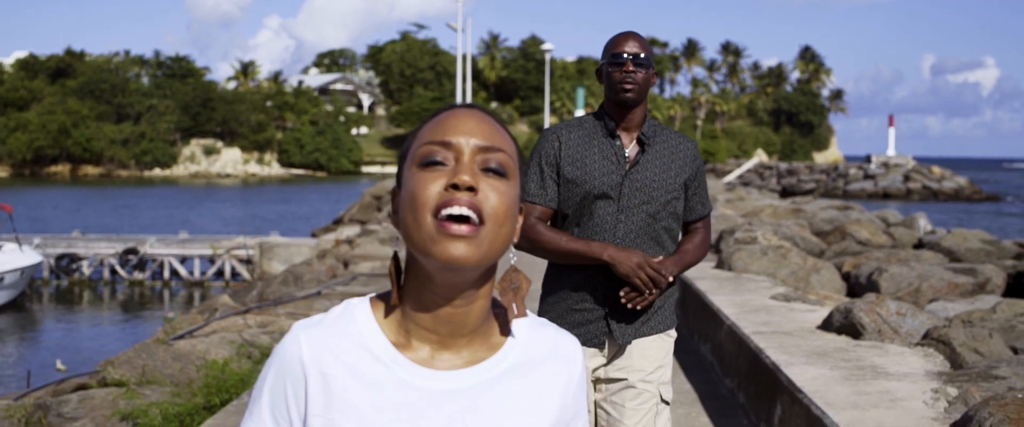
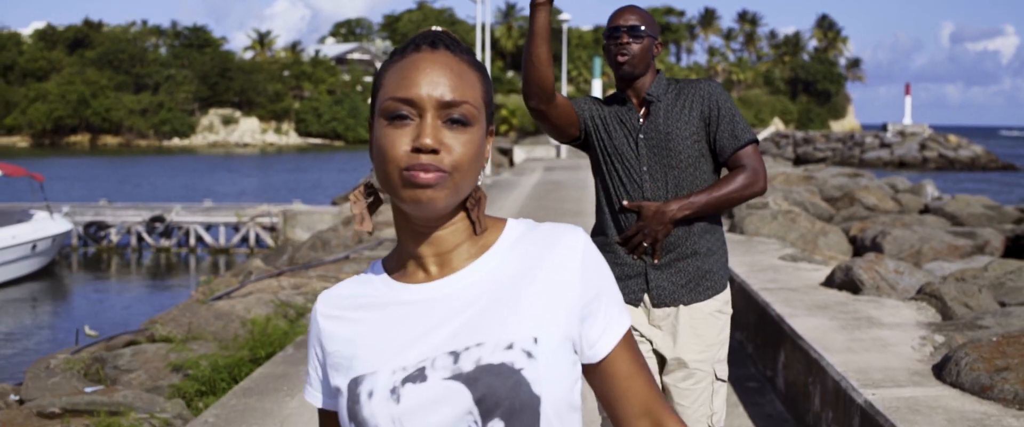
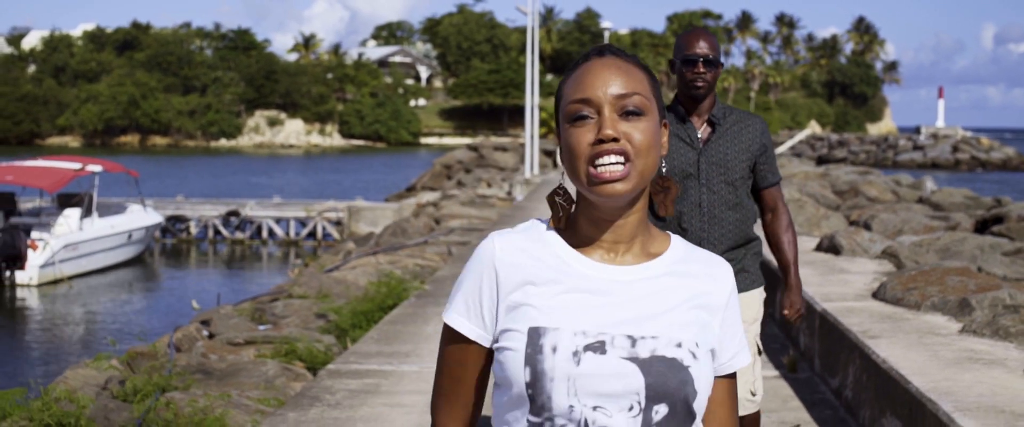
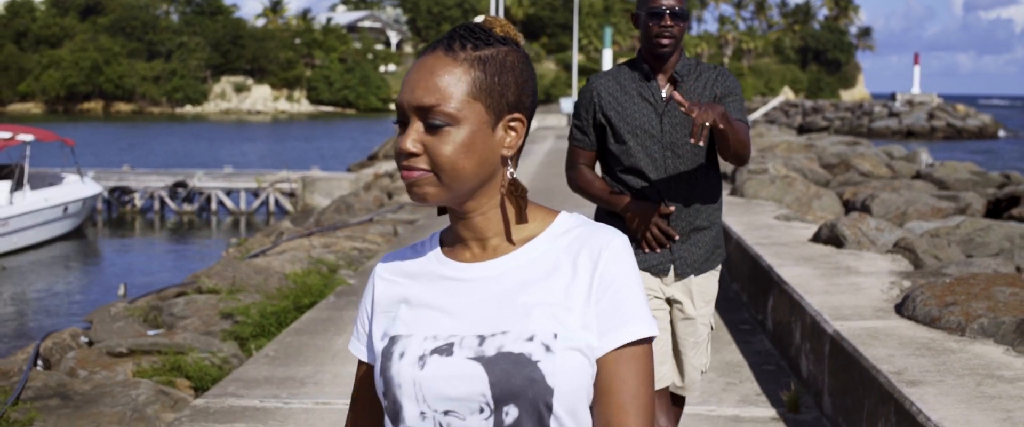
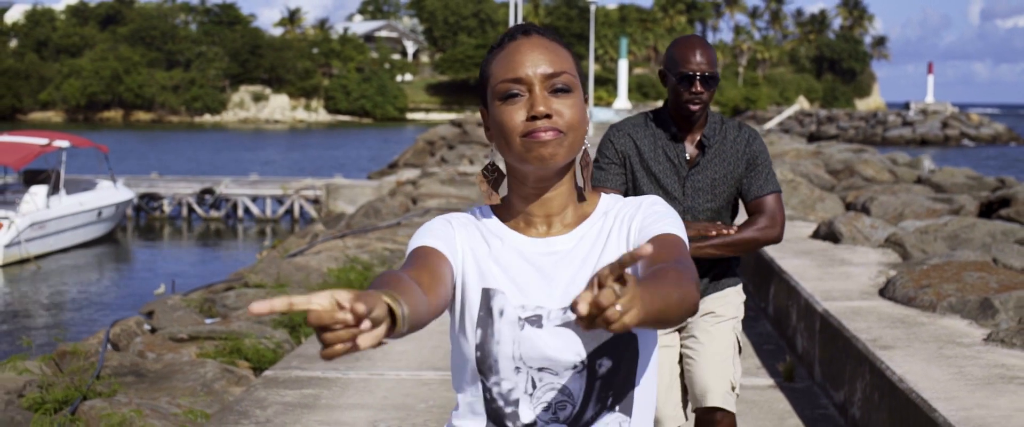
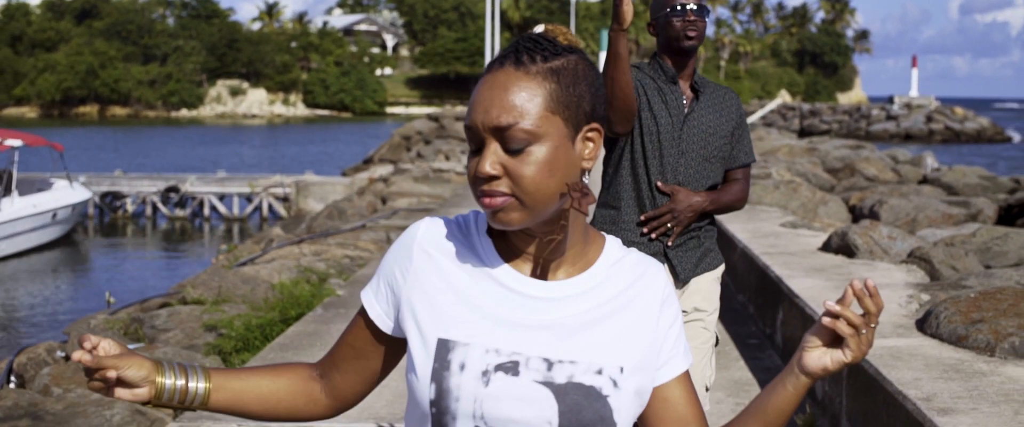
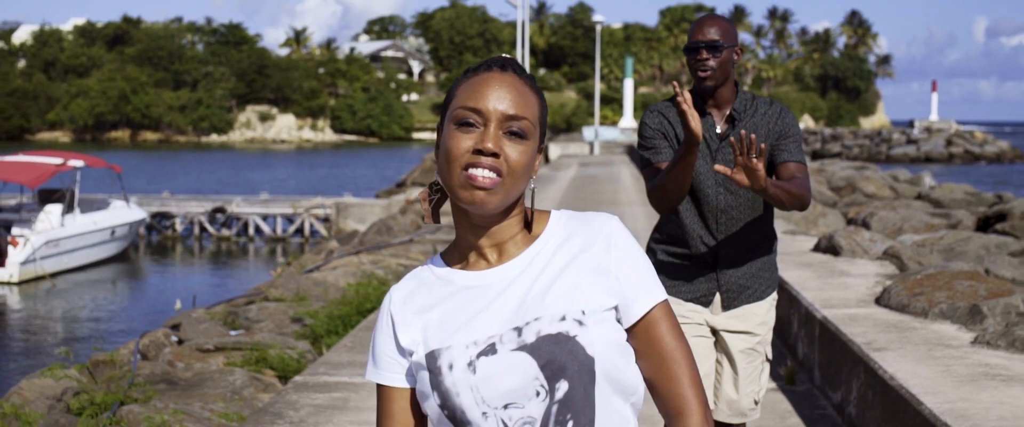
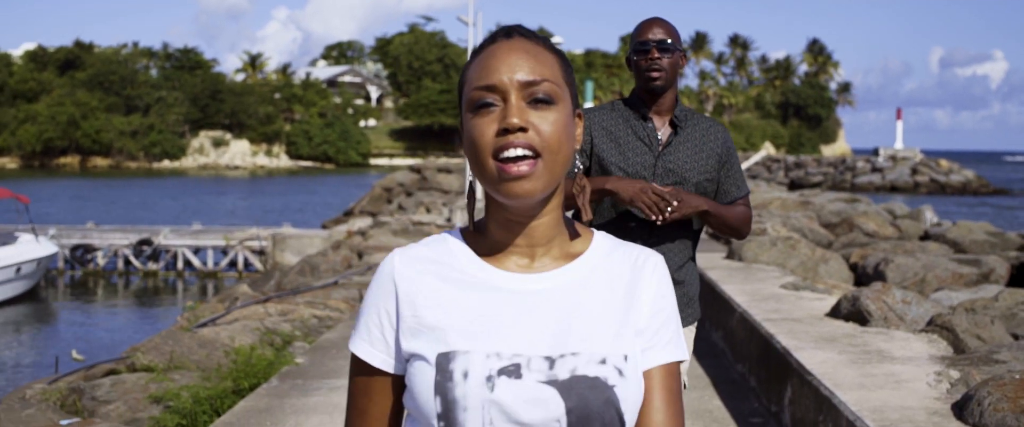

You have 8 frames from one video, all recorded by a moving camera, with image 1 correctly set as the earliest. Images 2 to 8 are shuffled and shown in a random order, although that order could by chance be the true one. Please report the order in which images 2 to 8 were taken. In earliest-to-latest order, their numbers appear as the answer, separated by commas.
8, 2, 6, 4, 5, 7, 3
